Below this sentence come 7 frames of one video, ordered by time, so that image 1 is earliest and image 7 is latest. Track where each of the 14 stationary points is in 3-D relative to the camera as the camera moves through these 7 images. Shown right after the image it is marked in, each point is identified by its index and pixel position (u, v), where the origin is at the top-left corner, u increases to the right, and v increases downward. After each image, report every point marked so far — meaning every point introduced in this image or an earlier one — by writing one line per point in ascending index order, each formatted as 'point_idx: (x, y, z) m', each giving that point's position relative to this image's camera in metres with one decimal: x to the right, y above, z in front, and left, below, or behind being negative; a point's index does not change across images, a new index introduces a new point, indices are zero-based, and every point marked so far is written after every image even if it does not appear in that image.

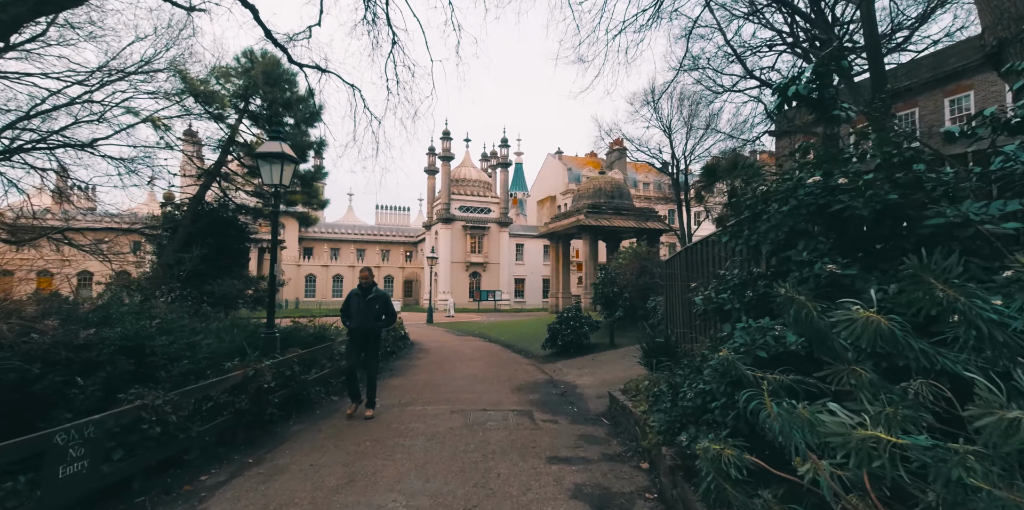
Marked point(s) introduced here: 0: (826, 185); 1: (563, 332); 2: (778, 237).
0: (+1.8, +0.4, +2.6) m
1: (+1.3, -2.0, +12.1) m
2: (+1.6, +0.1, +2.8) m
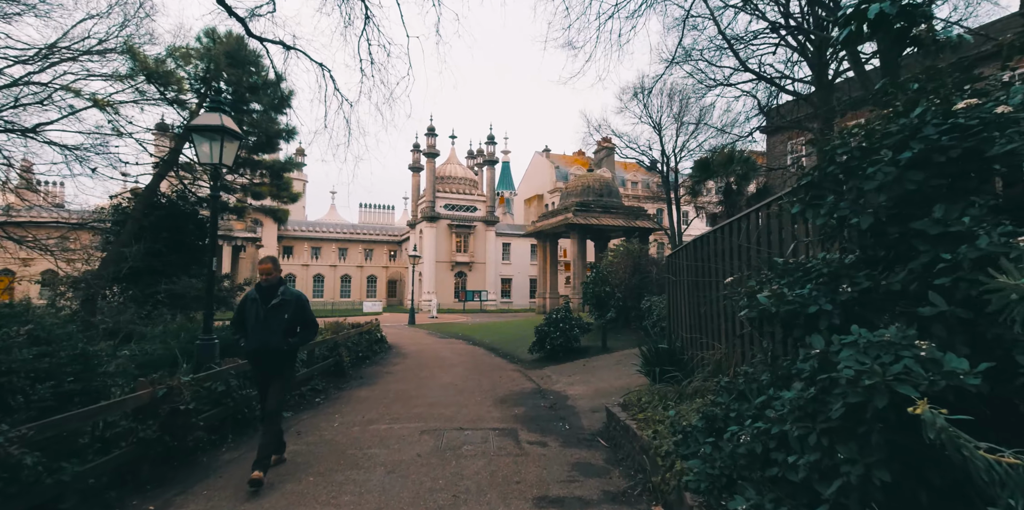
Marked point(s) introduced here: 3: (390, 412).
0: (+1.6, +0.5, +1.7) m
1: (+0.9, -2.0, +11.1) m
2: (+1.5, +0.2, +1.8) m
3: (-1.8, -2.2, +6.6) m
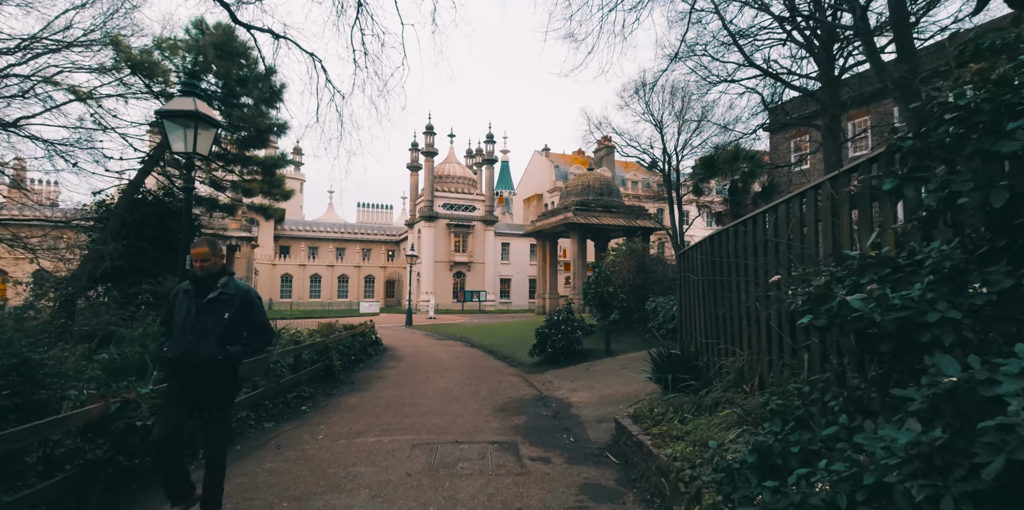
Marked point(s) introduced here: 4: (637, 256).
0: (+1.7, +0.5, +1.2) m
1: (+0.9, -1.9, +10.6) m
2: (+1.5, +0.2, +1.3) m
3: (-1.8, -2.2, +6.1) m
4: (+3.4, 0.0, +12.6) m
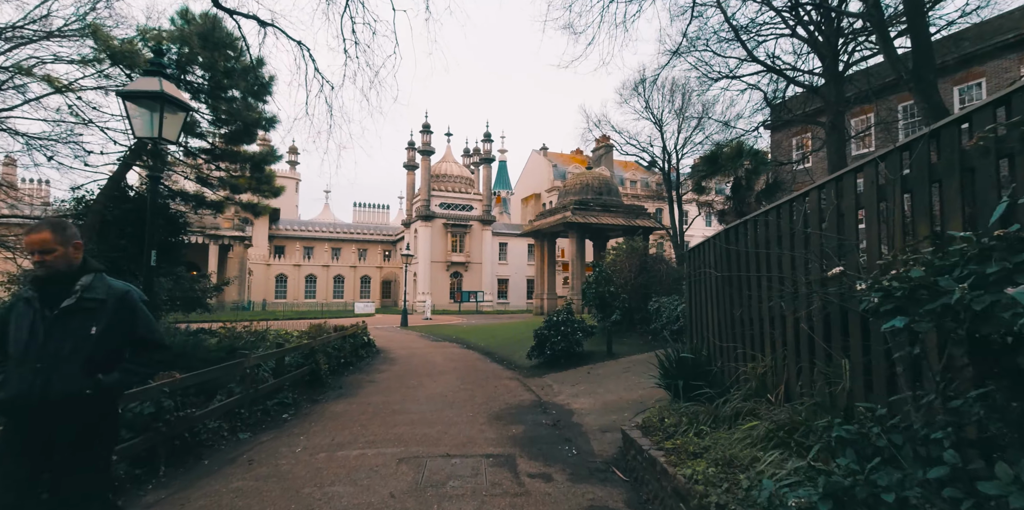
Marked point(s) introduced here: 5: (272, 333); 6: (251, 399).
0: (+1.6, +0.6, +0.7) m
1: (+0.9, -1.9, +10.2) m
2: (+1.5, +0.3, +0.9) m
3: (-1.8, -2.2, +5.6) m
4: (+3.4, 0.0, +12.2) m
5: (-5.9, -2.0, +11.3) m
6: (-3.4, -1.9, +6.0) m
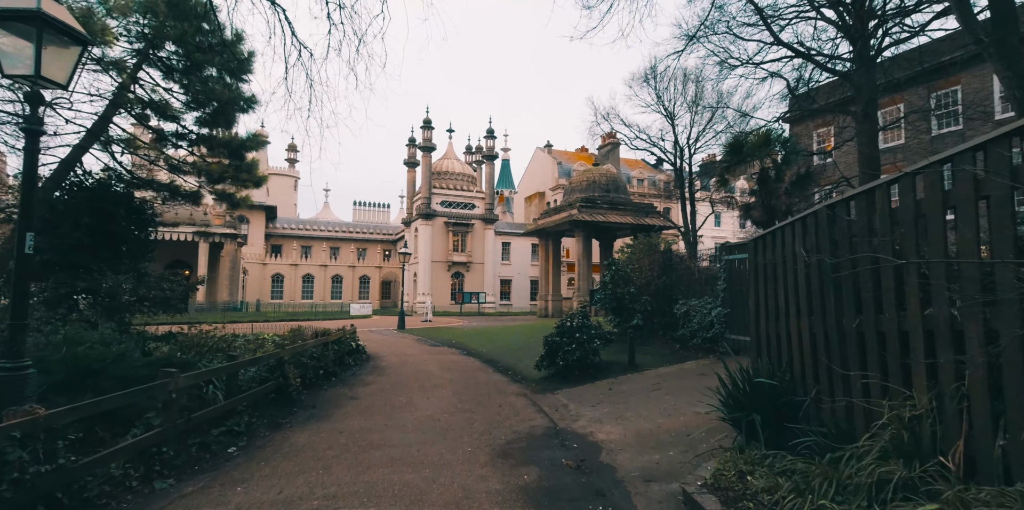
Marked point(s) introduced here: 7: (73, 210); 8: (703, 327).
0: (+1.7, +0.7, -0.7) m
1: (+1.0, -1.8, +8.7) m
2: (+1.6, +0.4, -0.6) m
3: (-1.7, -2.0, +4.2) m
4: (+3.5, +0.1, +10.7) m
5: (-5.8, -1.8, +9.9) m
6: (-3.3, -1.7, +4.6) m
7: (-9.8, +1.0, +10.3) m
8: (+3.7, -1.4, +8.9) m
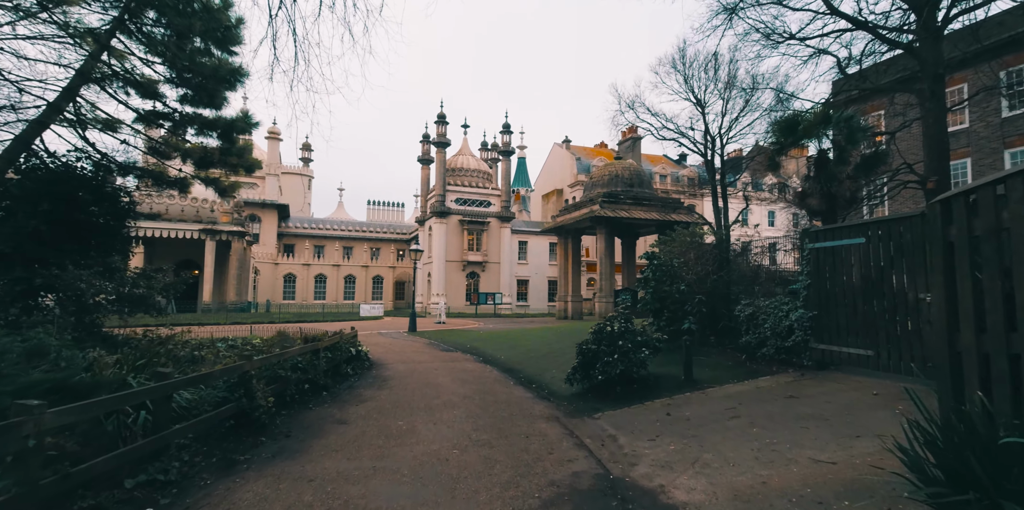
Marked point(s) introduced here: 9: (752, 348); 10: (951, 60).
0: (+1.8, +0.9, -2.4) m
1: (+1.4, -1.6, +7.0) m
2: (+1.7, +0.6, -2.3) m
3: (-1.4, -1.9, +2.6) m
4: (+4.0, +0.2, +8.9) m
5: (-5.3, -1.7, +8.4) m
6: (-3.0, -1.6, +3.0) m
7: (-9.3, +1.2, +8.9) m
8: (+4.1, -1.2, +7.1) m
9: (+3.9, -1.5, +7.5) m
10: (+15.4, +6.9, +16.1) m
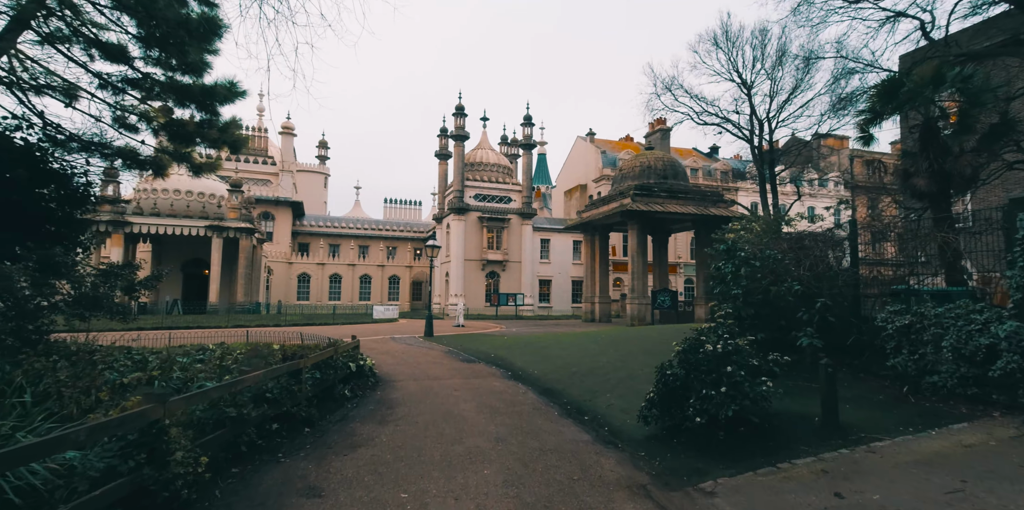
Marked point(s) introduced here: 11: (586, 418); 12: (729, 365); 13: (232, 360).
0: (+2.1, +1.1, -4.7) m
1: (+2.0, -1.4, +4.8) m
2: (+1.9, +0.8, -4.5) m
3: (-1.0, -1.7, +0.5) m
4: (+4.6, +0.4, +6.6) m
5: (-4.7, -1.5, +6.4) m
6: (-2.6, -1.4, +0.9) m
7: (-8.7, +1.3, +7.1) m
8: (+4.7, -1.0, +4.7) m
9: (+4.5, -1.4, +5.2) m
10: (+16.3, +7.0, +13.3) m
11: (+1.0, -2.2, +6.6) m
12: (+2.2, -1.1, +4.9) m
13: (-4.3, -1.5, +7.0) m
